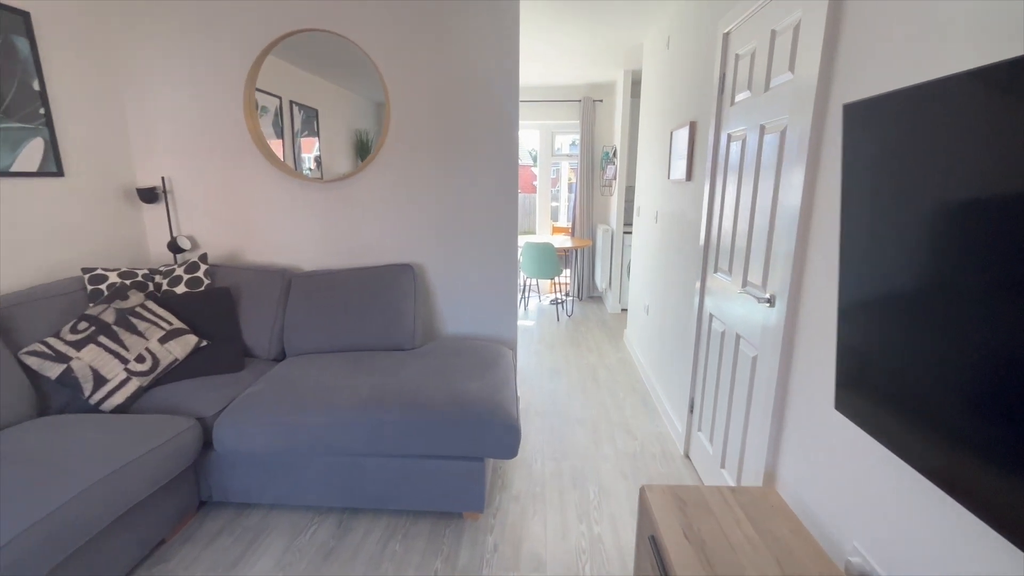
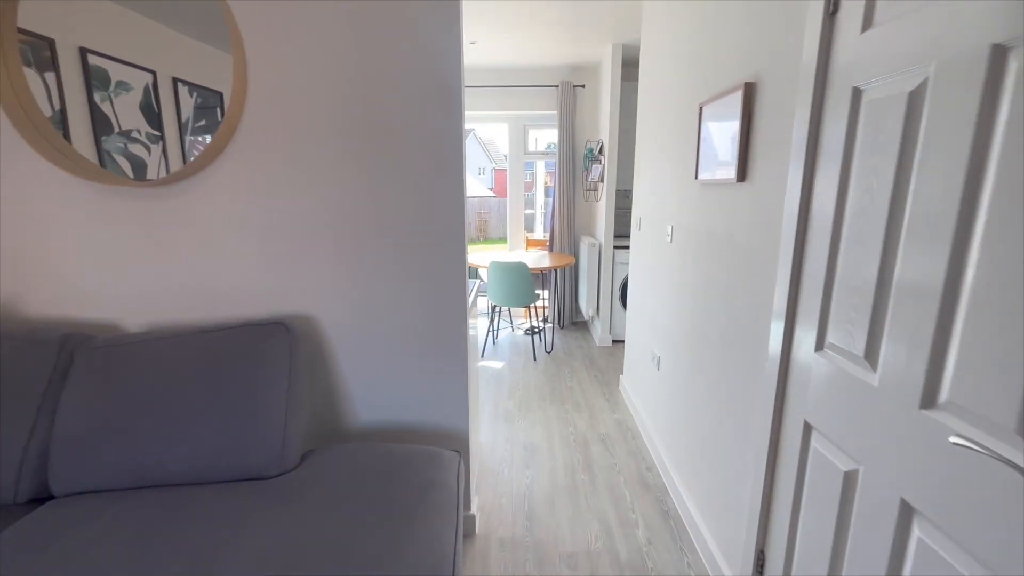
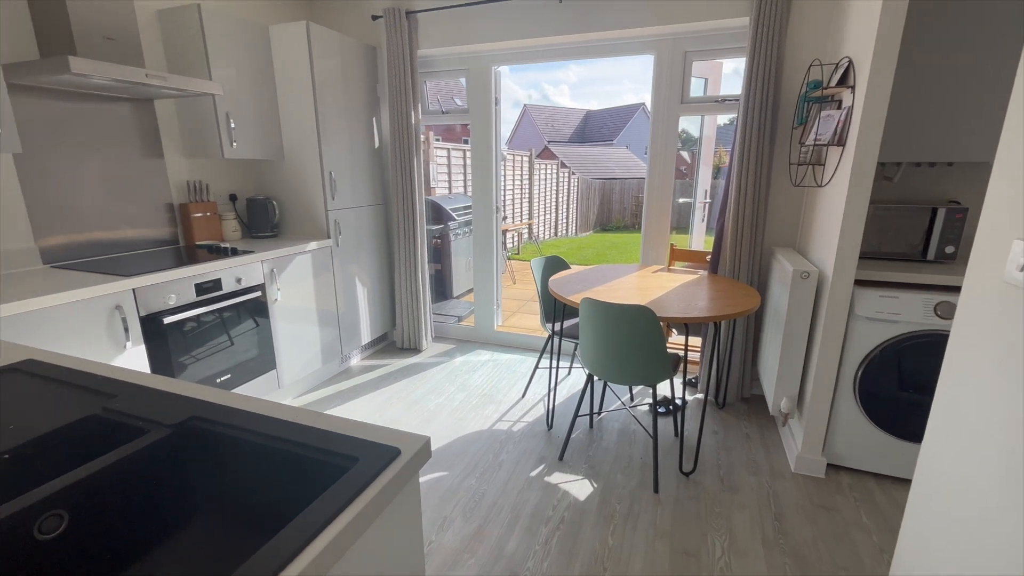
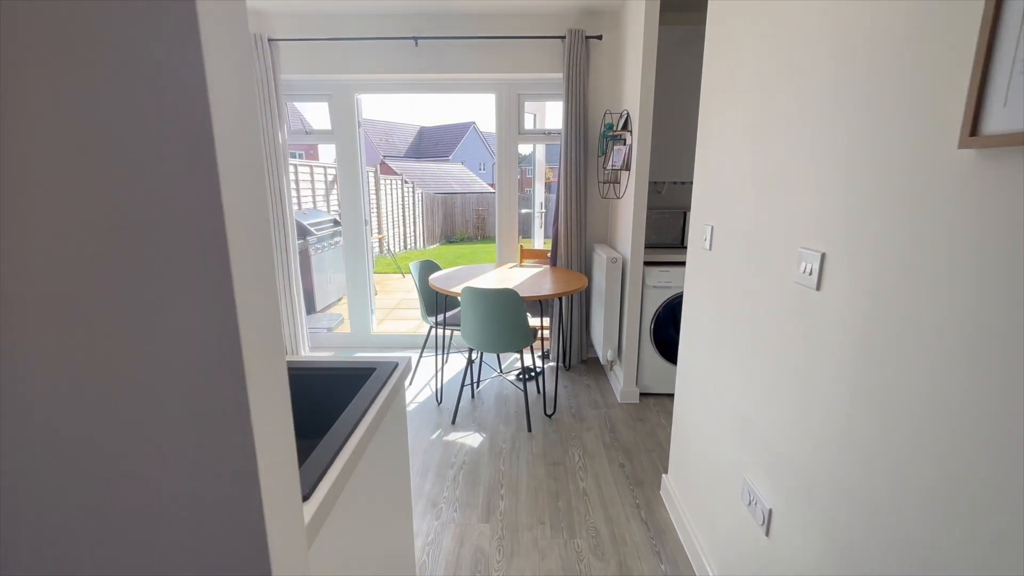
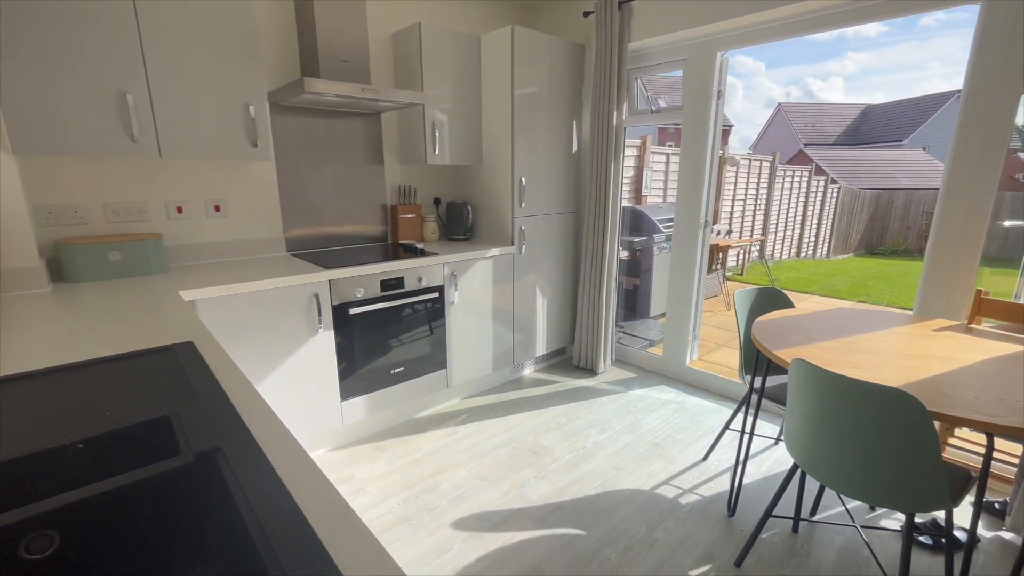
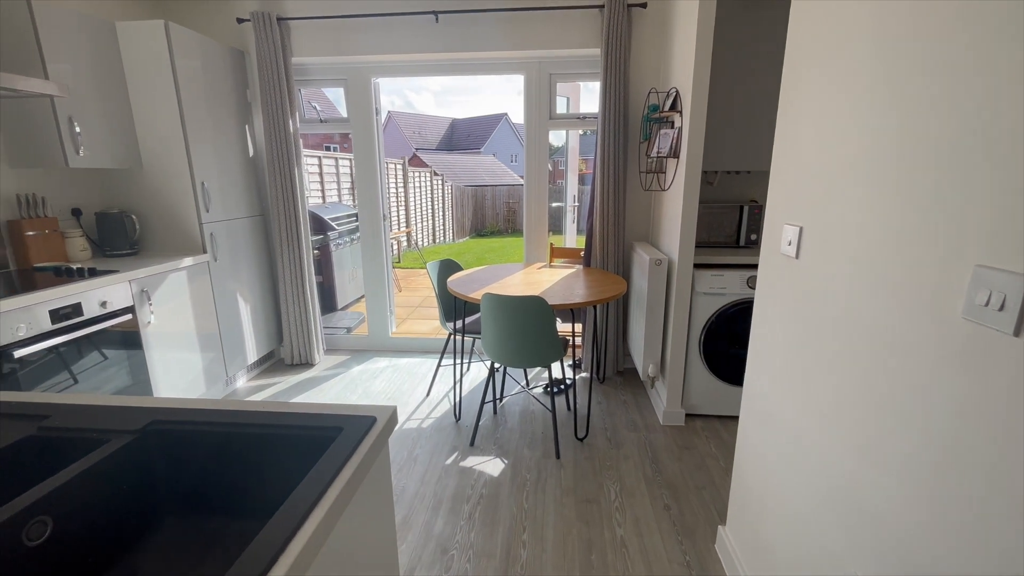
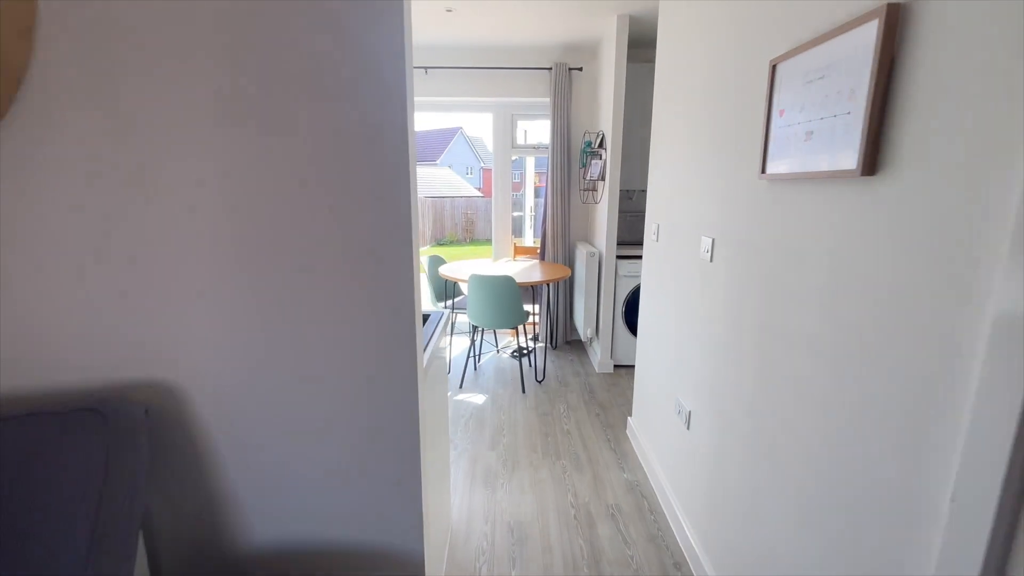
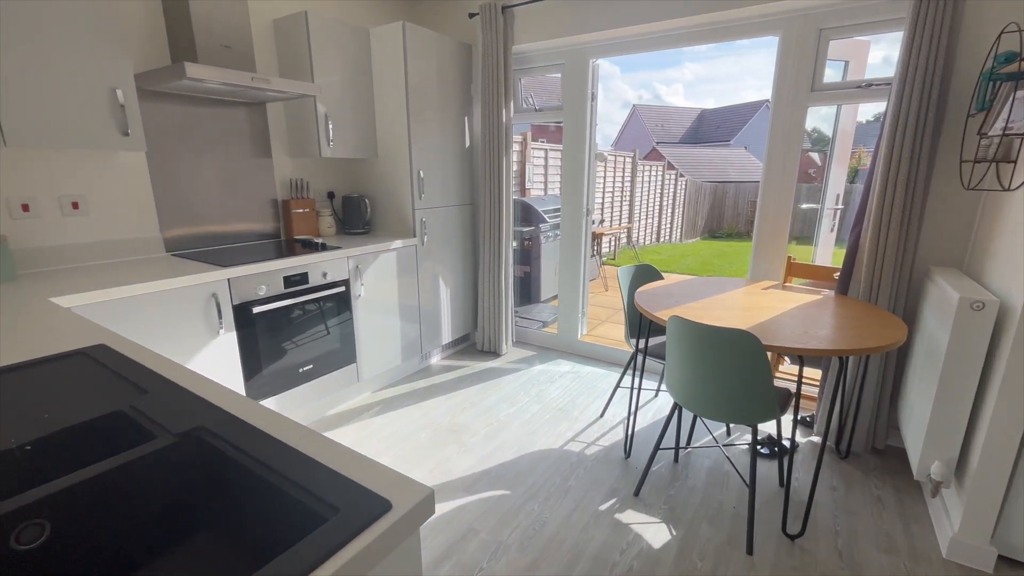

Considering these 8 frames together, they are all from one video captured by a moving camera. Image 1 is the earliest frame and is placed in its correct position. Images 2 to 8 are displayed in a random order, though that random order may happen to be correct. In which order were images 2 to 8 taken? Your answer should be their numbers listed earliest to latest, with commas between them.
2, 7, 4, 6, 3, 8, 5
